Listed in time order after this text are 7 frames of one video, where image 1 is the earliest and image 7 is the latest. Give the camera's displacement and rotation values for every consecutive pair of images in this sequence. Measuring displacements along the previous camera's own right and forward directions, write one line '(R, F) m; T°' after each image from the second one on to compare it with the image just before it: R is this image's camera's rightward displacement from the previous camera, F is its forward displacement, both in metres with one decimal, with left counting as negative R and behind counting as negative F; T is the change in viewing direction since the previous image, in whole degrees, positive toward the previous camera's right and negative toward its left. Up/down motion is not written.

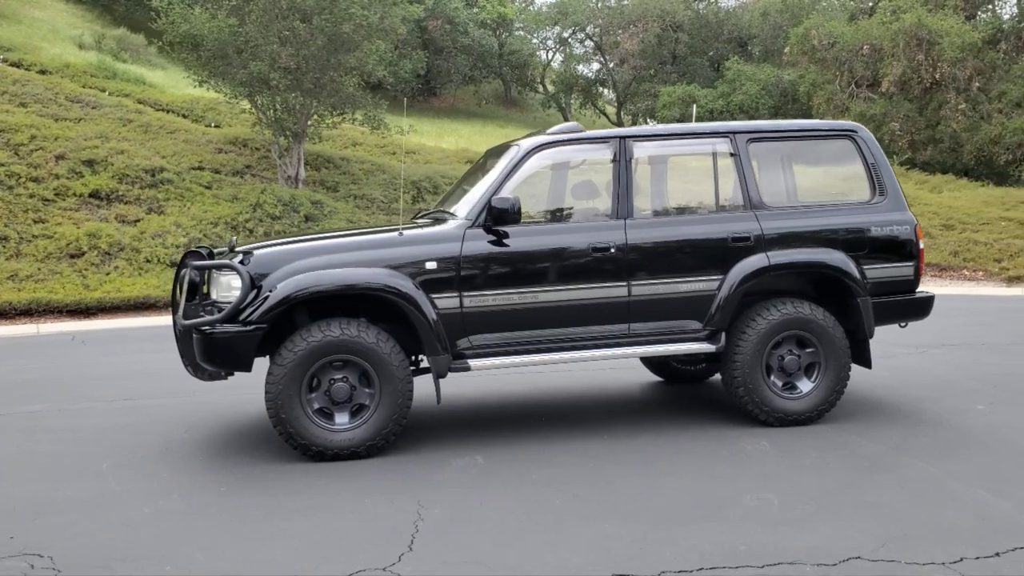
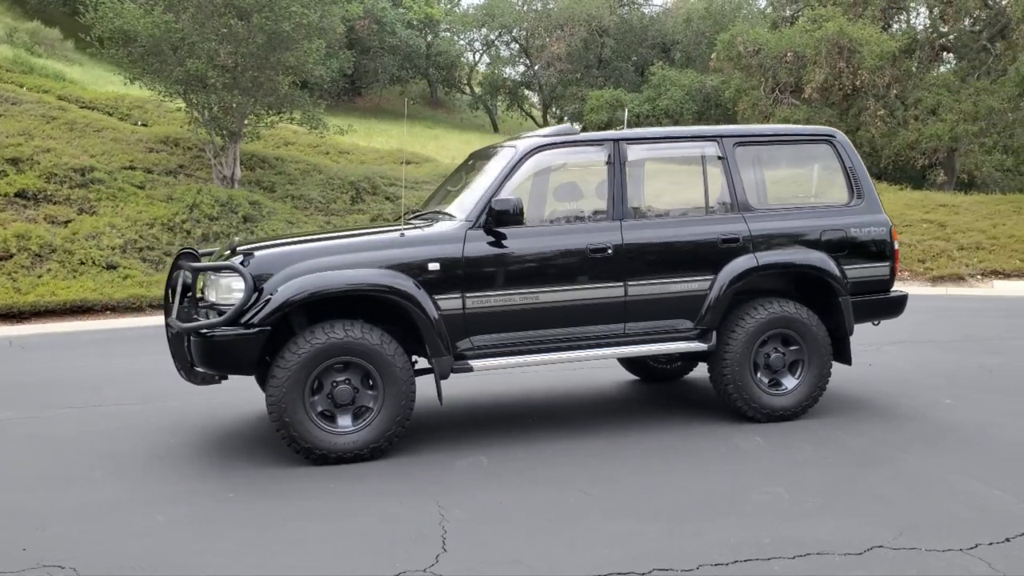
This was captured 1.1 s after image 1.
(-0.4, 0.0) m; +5°
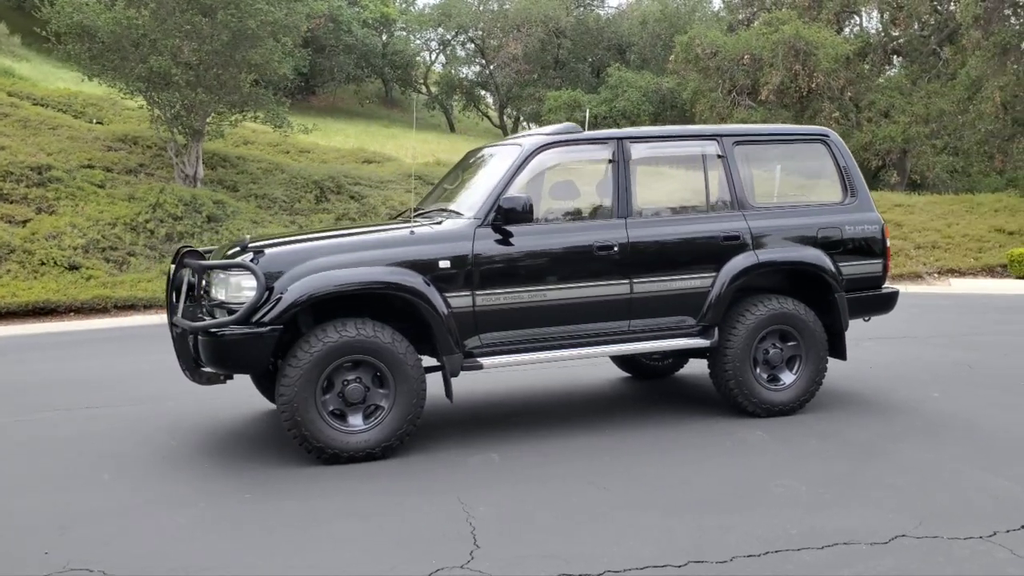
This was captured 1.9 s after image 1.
(-0.3, 0.0) m; +3°
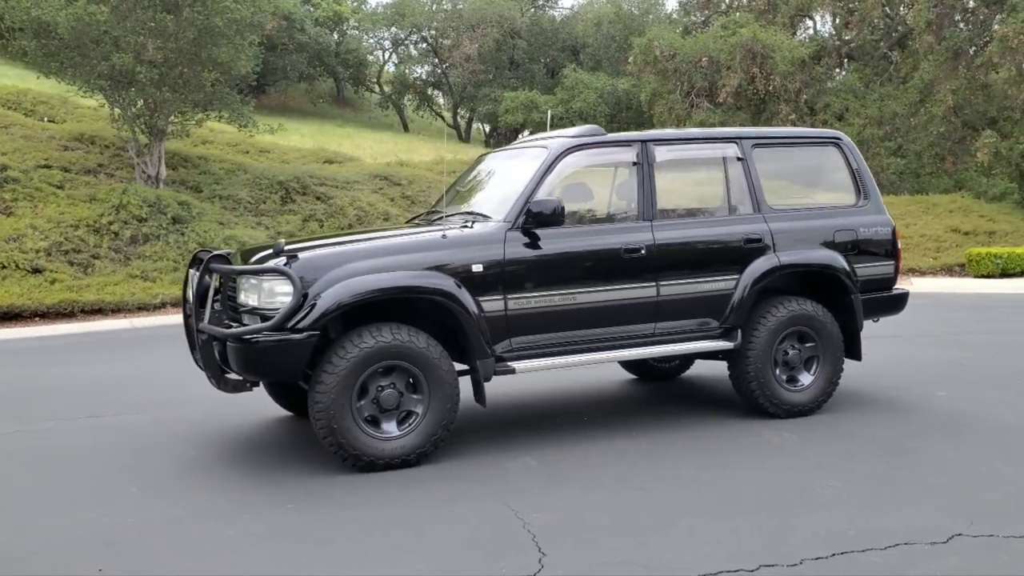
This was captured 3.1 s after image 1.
(-0.5, +0.1) m; +3°
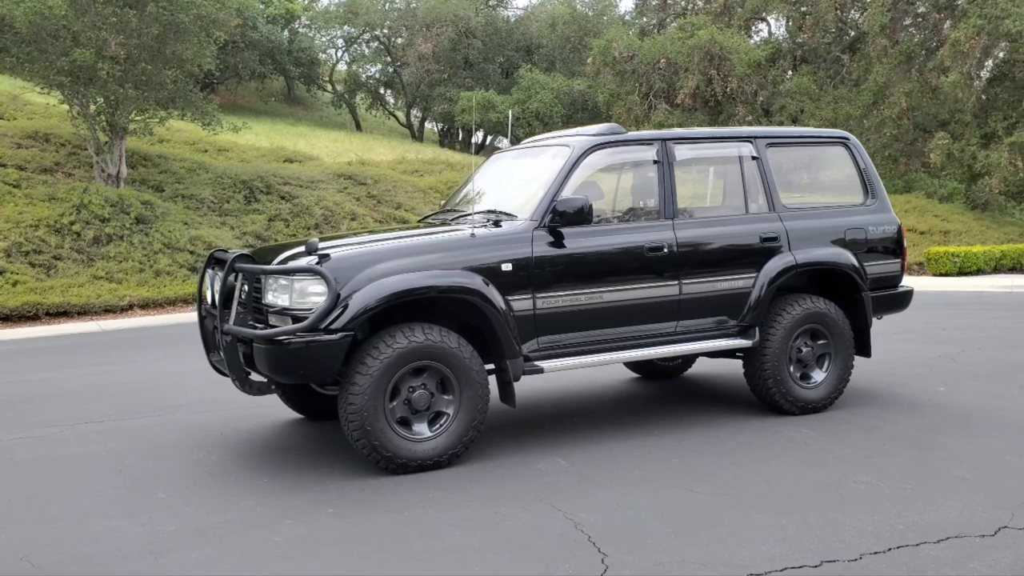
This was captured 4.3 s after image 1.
(-0.4, +0.1) m; +3°
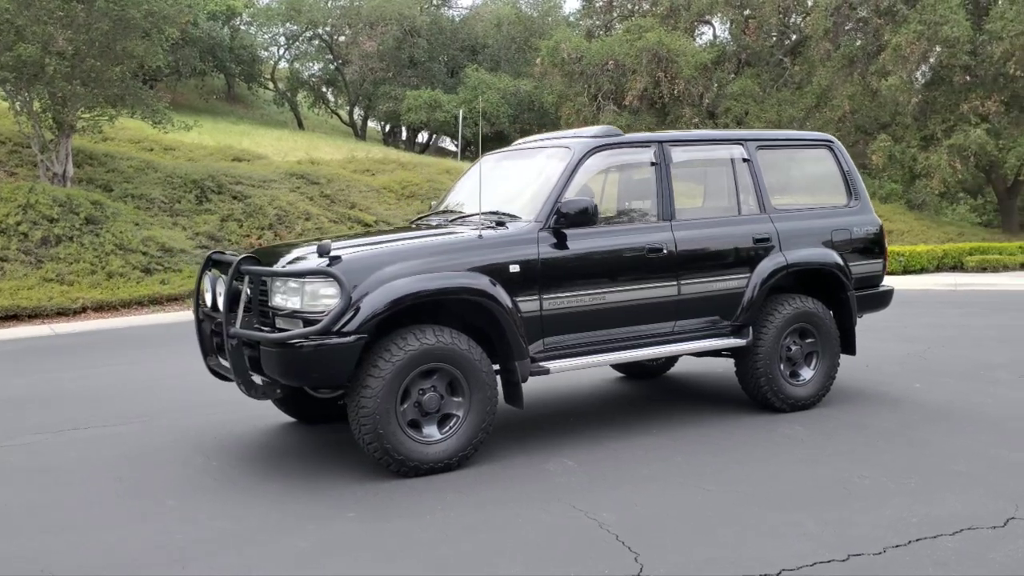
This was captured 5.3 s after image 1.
(-0.4, 0.0) m; +4°
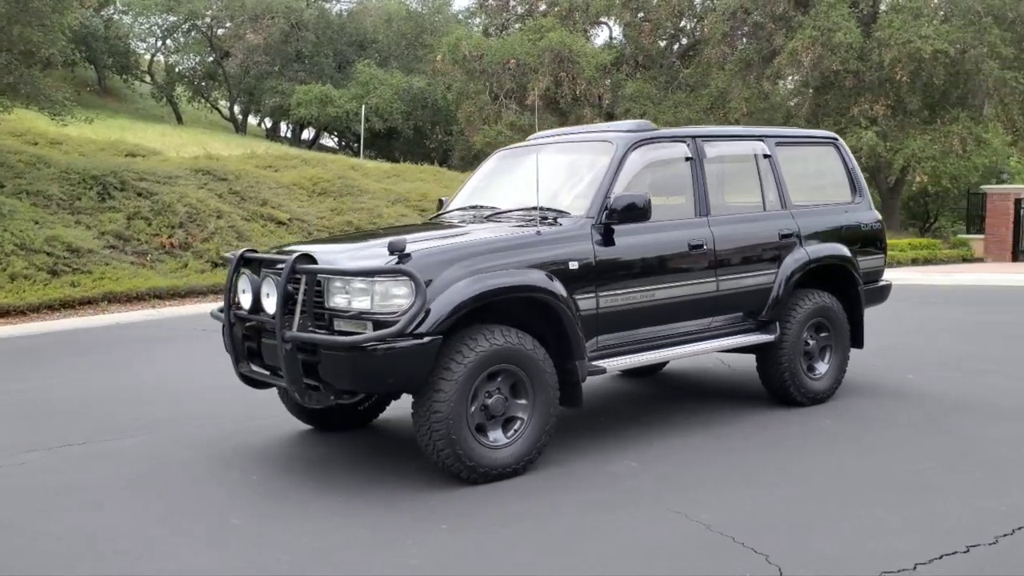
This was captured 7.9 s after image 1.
(-0.9, +0.2) m; +7°
